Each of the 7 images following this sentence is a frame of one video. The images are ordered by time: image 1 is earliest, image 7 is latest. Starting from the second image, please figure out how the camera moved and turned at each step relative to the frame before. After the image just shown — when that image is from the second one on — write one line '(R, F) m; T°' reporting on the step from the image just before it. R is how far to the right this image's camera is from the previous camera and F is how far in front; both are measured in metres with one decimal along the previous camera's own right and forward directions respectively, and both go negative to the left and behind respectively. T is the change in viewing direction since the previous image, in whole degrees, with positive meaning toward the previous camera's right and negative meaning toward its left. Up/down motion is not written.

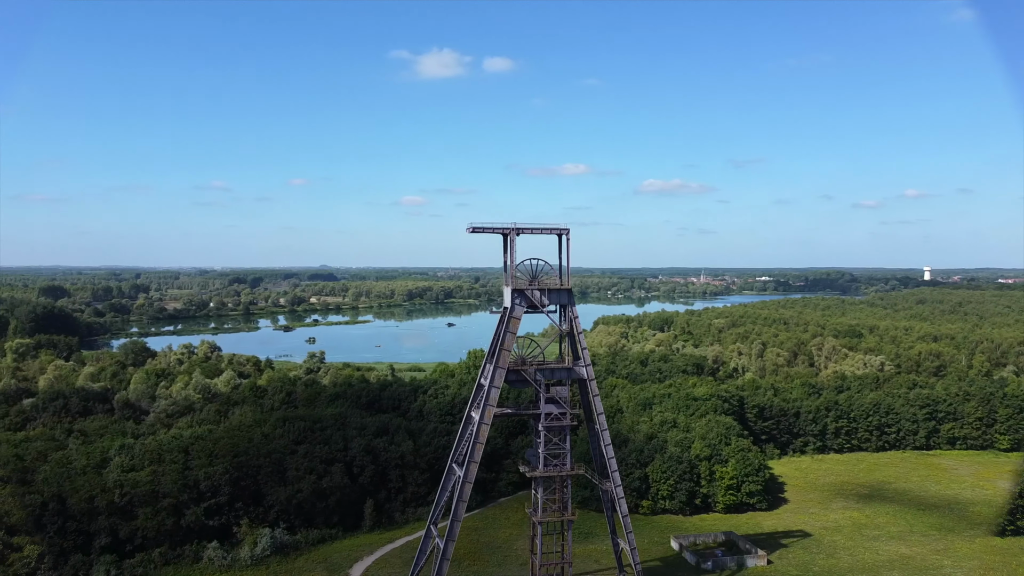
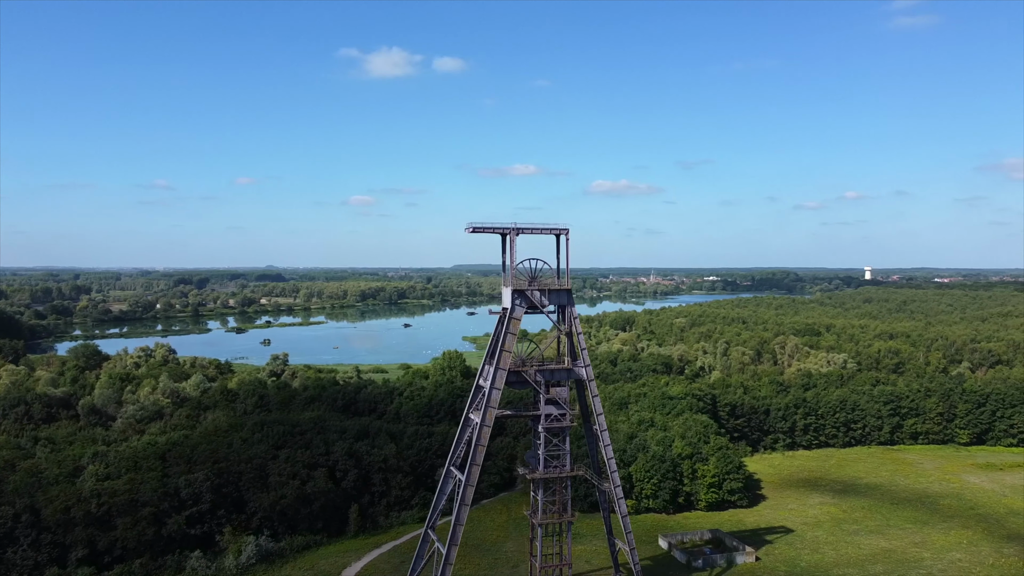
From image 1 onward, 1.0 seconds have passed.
(-1.8, +0.3) m; +4°
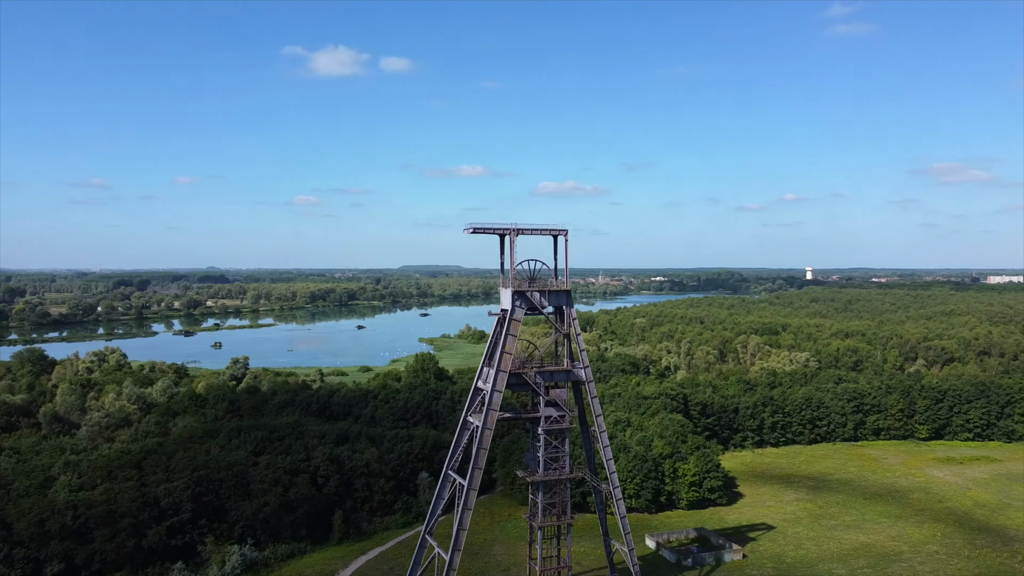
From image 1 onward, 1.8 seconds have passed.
(-1.8, +0.3) m; +4°
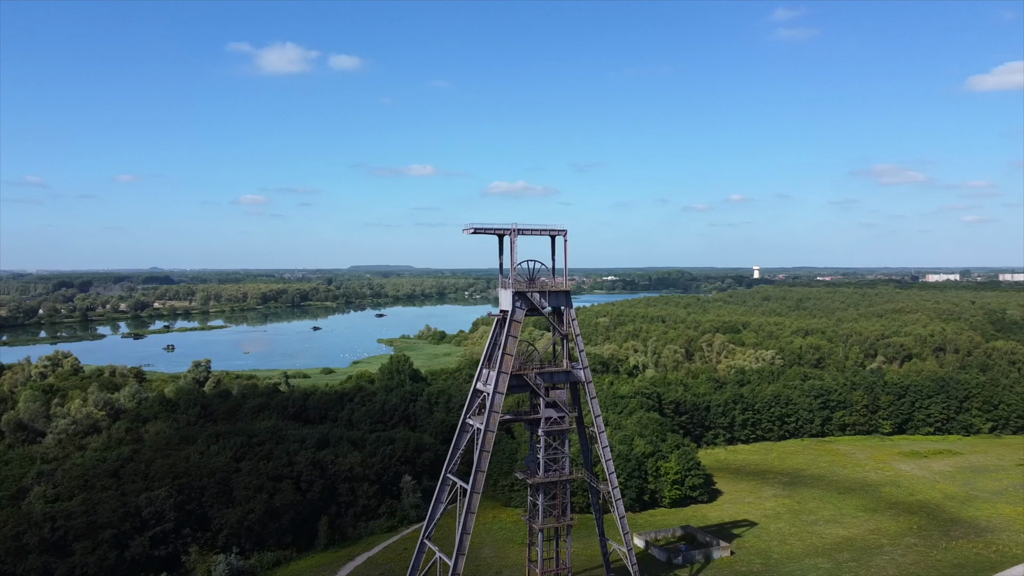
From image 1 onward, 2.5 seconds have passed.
(-1.7, +0.3) m; +3°
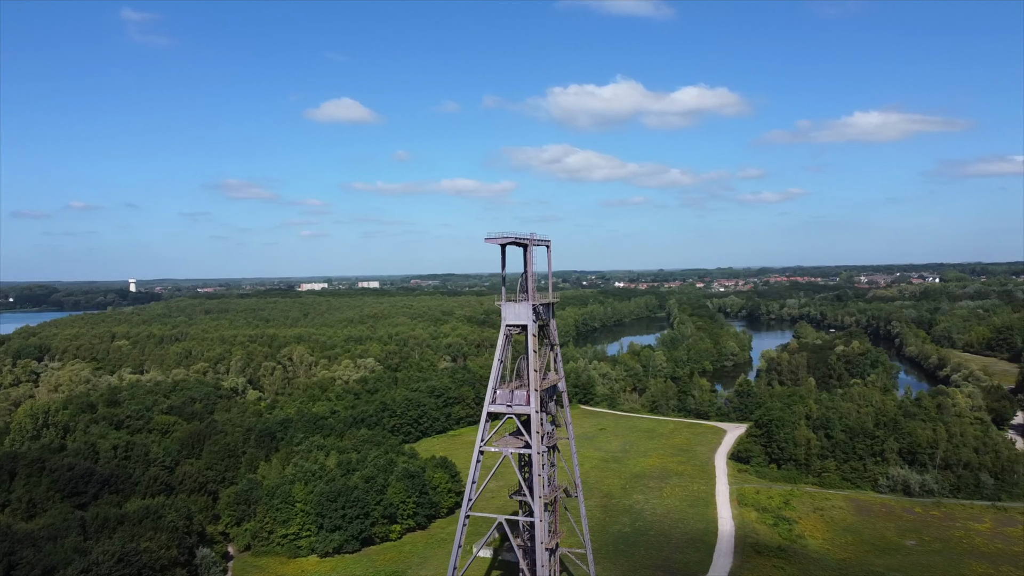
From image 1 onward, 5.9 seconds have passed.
(+7.6, 0.0) m; -18°
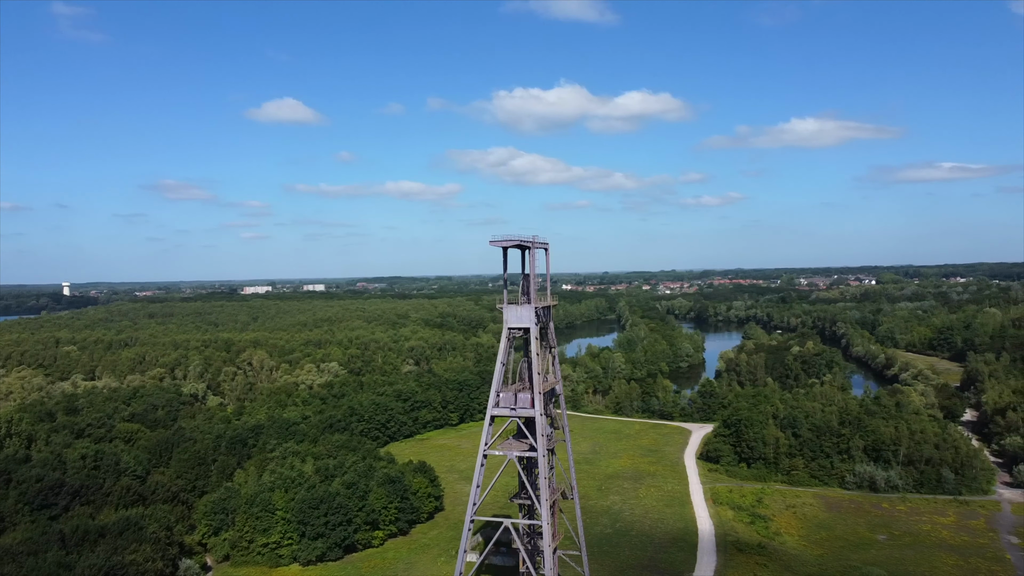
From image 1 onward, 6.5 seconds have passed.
(-1.3, +0.1) m; +4°
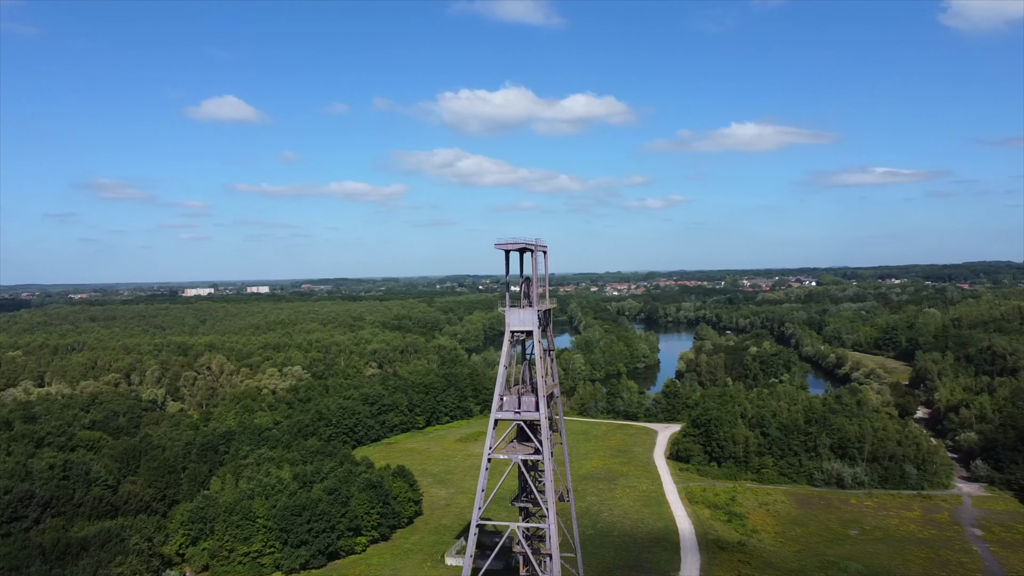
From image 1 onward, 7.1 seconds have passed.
(-1.3, +0.1) m; +4°
